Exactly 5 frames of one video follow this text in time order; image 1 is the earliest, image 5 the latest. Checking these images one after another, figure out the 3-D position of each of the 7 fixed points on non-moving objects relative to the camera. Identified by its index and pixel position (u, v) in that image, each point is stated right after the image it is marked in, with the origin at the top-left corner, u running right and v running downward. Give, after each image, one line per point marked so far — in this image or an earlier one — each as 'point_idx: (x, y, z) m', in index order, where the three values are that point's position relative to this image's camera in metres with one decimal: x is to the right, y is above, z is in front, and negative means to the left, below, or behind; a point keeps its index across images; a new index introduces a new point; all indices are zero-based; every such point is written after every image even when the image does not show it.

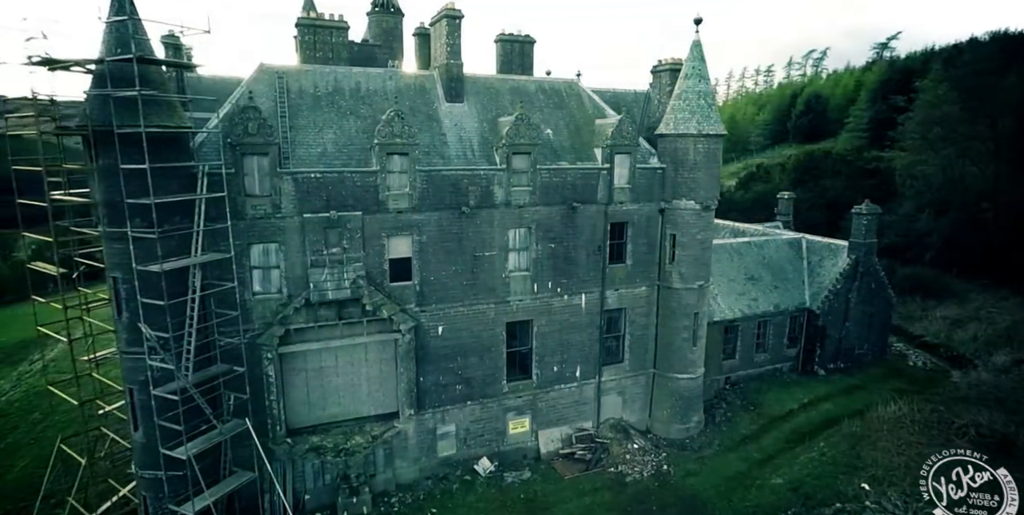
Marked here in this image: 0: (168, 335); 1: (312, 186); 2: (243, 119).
0: (-9.6, -2.2, +16.3) m
1: (-6.4, +2.3, +18.6) m
2: (-8.2, +4.2, +17.5) m
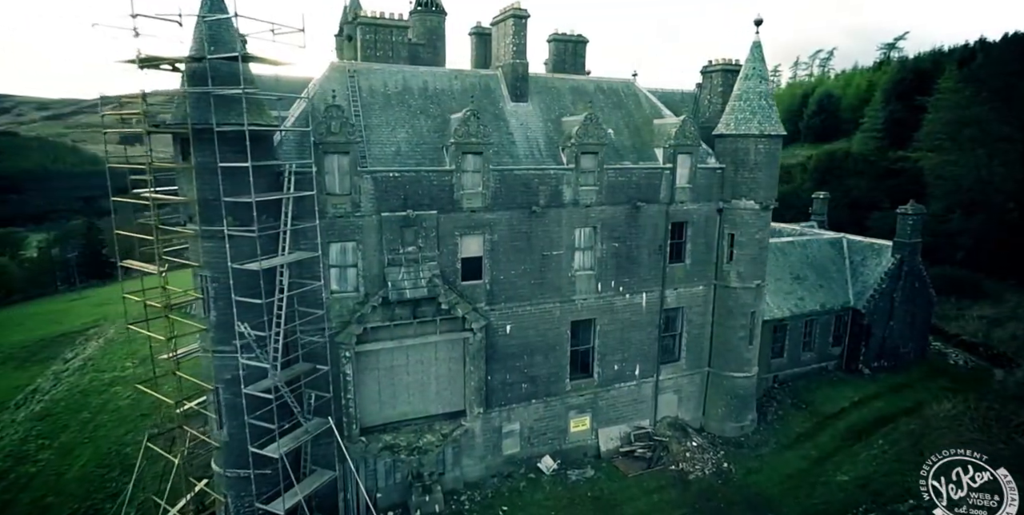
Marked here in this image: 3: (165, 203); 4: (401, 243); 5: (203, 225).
0: (-7.1, -2.2, +16.3) m
1: (-3.9, +2.3, +18.6) m
2: (-5.6, +4.2, +17.5) m
3: (-9.7, +1.5, +16.2) m
4: (-3.6, +0.5, +19.1) m
5: (-8.2, +0.9, +15.6) m
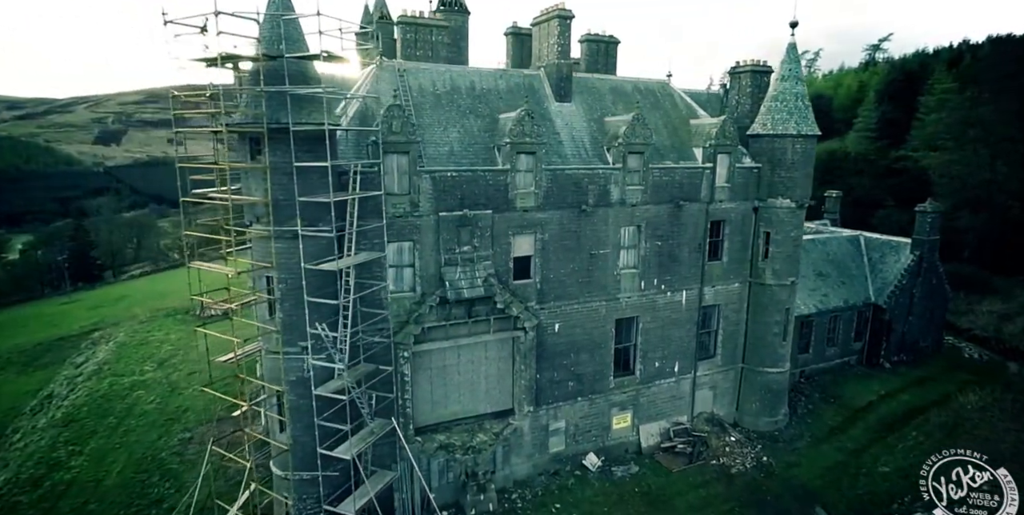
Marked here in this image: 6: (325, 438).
0: (-5.1, -2.2, +16.2) m
1: (-2.0, +2.4, +18.7) m
2: (-3.7, +4.2, +17.4) m
3: (-7.7, +1.5, +16.0) m
4: (-1.8, +0.5, +19.1) m
5: (-6.3, +0.9, +15.5) m
6: (-5.4, -5.3, +16.8) m
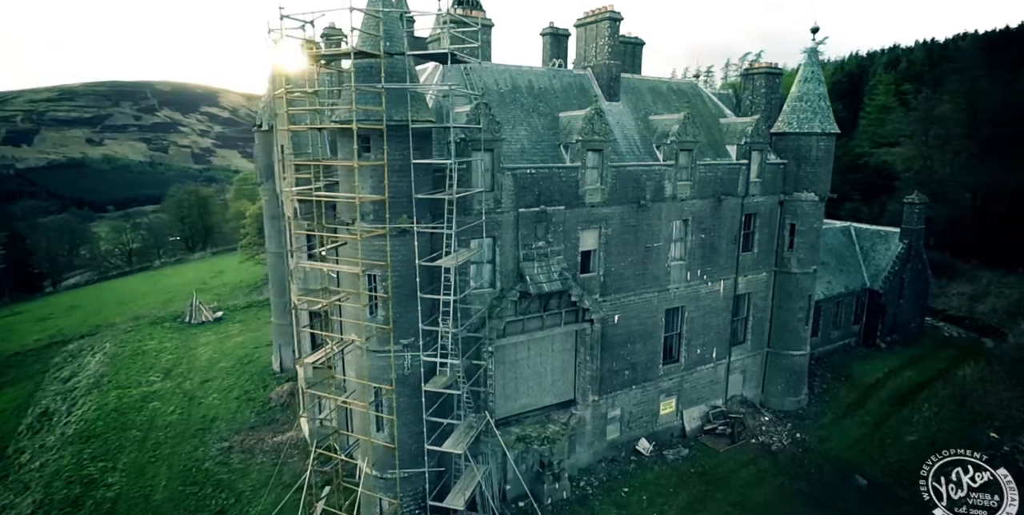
0: (-2.2, -2.1, +16.3) m
1: (+0.5, +2.5, +19.1) m
2: (-1.1, +4.3, +17.7) m
3: (-4.9, +1.5, +15.9) m
4: (+0.8, +0.7, +19.6) m
5: (-3.3, +0.9, +15.5) m
6: (-2.5, -5.2, +16.9) m
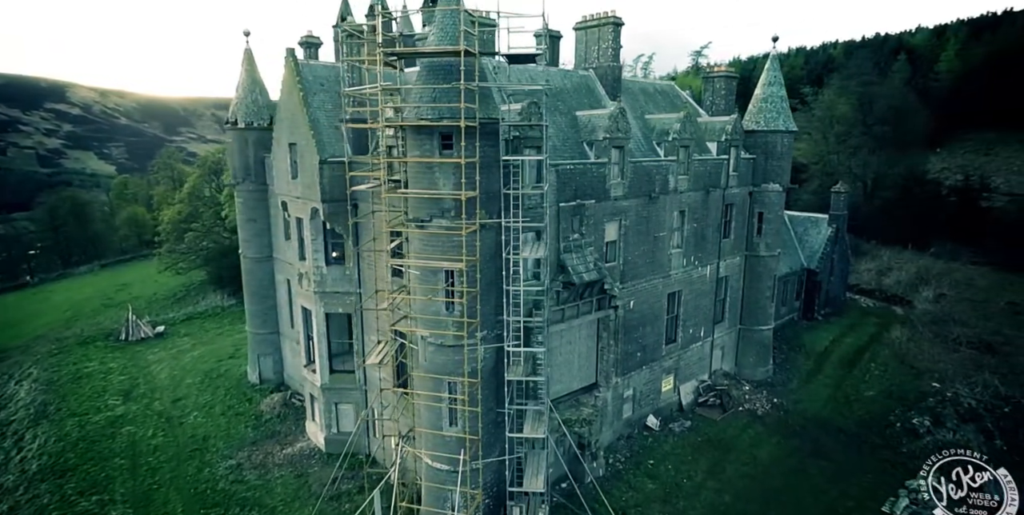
0: (-0.1, -1.9, +16.9) m
1: (+1.9, +2.8, +20.0) m
2: (+0.5, +4.5, +18.3) m
3: (-2.8, +1.6, +15.9) m
4: (+2.1, +1.0, +20.5) m
5: (-1.1, +1.0, +15.8) m
6: (-0.3, -5.0, +17.4) m
